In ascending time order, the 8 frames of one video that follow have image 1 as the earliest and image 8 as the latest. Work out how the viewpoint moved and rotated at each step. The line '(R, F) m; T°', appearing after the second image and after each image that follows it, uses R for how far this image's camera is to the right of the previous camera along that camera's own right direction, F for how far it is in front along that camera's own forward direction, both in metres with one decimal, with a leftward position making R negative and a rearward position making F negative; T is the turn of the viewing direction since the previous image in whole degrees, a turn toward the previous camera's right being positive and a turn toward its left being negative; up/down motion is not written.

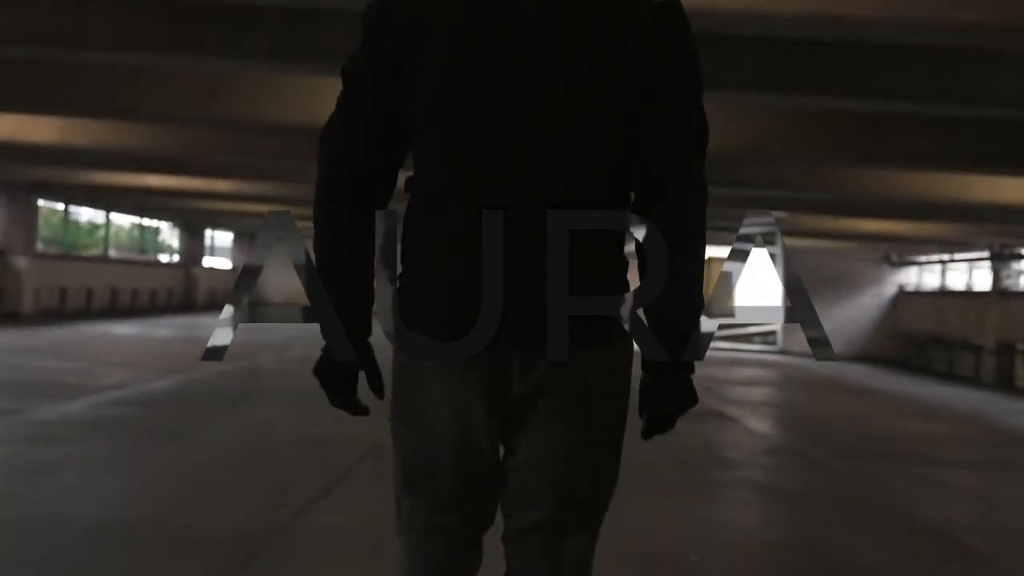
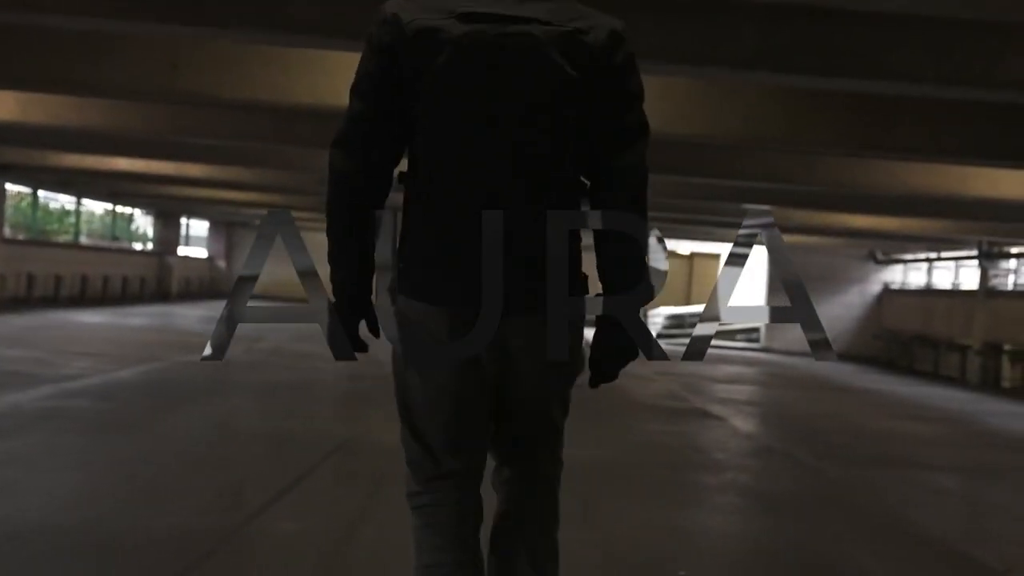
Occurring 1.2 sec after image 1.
(0.0, +0.4) m; +1°
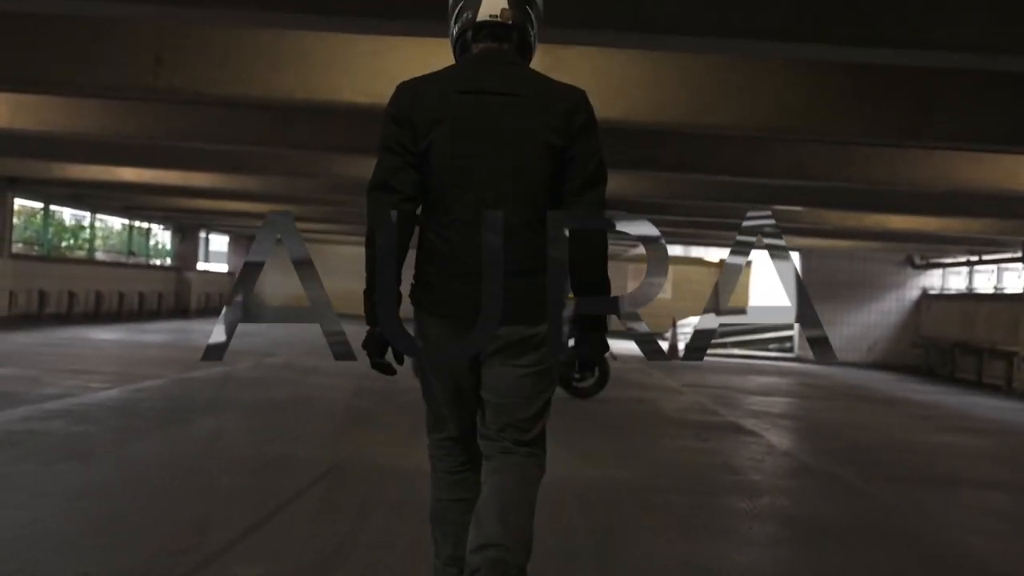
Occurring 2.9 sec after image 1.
(+0.1, +0.7) m; -2°
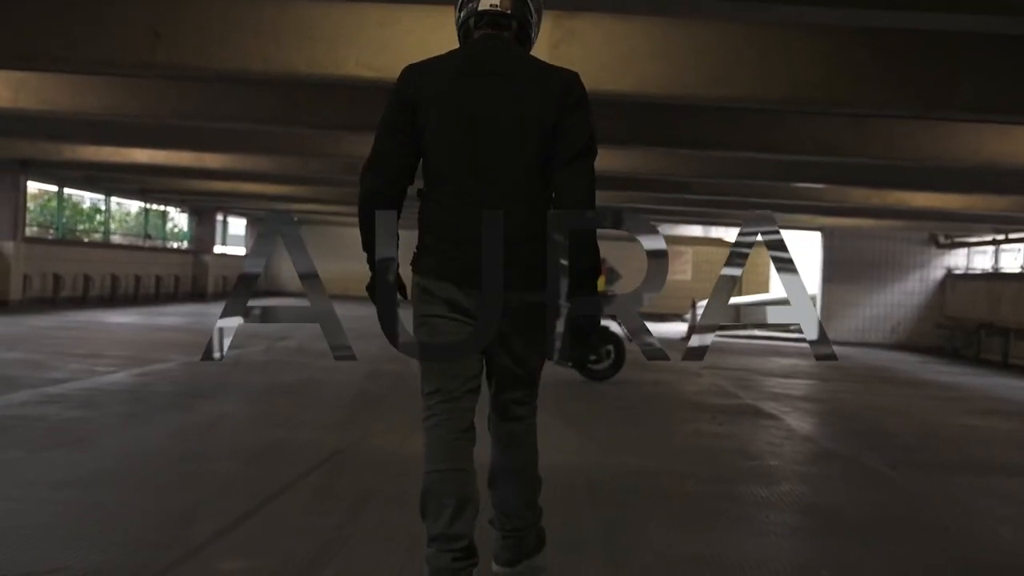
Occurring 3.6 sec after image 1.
(+0.1, +0.2) m; -1°
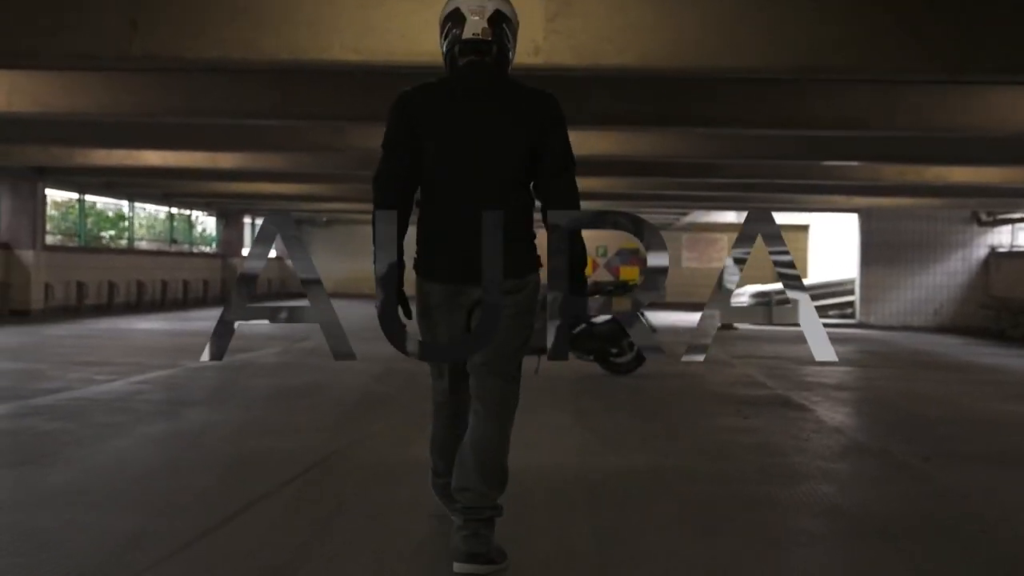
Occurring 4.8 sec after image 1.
(+0.2, +0.4) m; -2°
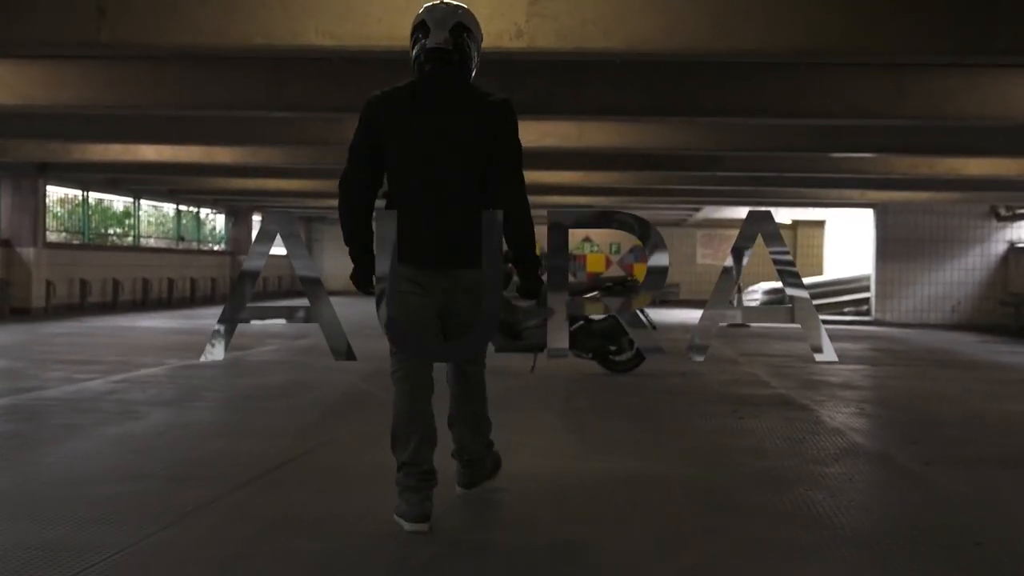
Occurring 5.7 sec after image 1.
(+0.2, +0.3) m; -1°
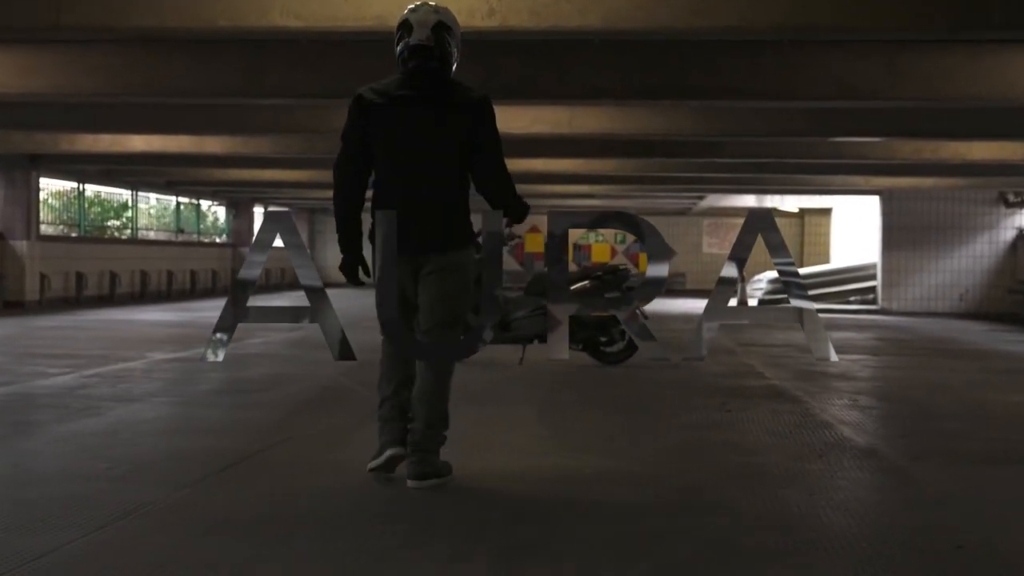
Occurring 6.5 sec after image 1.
(+0.2, +0.2) m; -1°
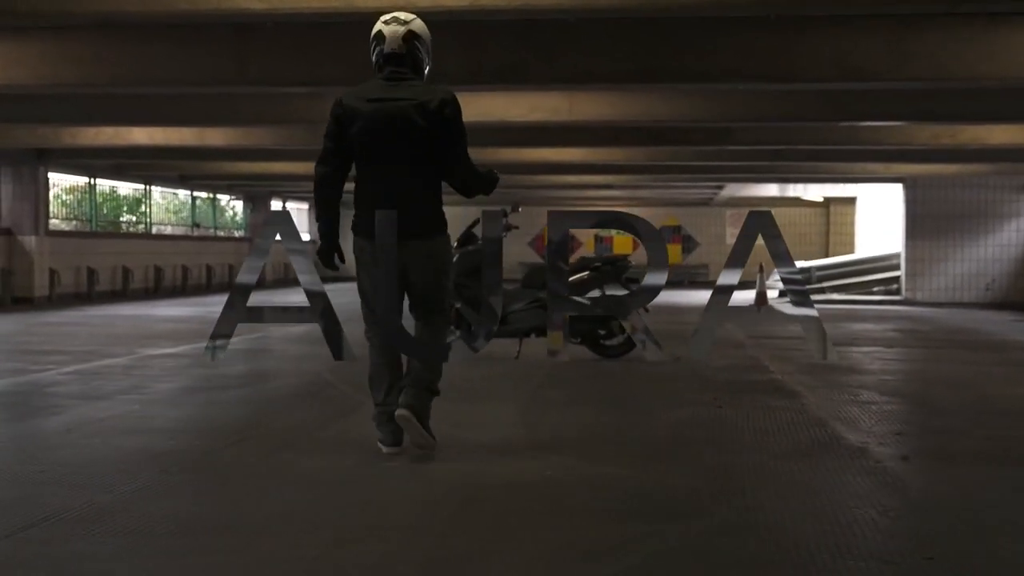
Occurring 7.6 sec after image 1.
(+0.3, +0.3) m; -2°
